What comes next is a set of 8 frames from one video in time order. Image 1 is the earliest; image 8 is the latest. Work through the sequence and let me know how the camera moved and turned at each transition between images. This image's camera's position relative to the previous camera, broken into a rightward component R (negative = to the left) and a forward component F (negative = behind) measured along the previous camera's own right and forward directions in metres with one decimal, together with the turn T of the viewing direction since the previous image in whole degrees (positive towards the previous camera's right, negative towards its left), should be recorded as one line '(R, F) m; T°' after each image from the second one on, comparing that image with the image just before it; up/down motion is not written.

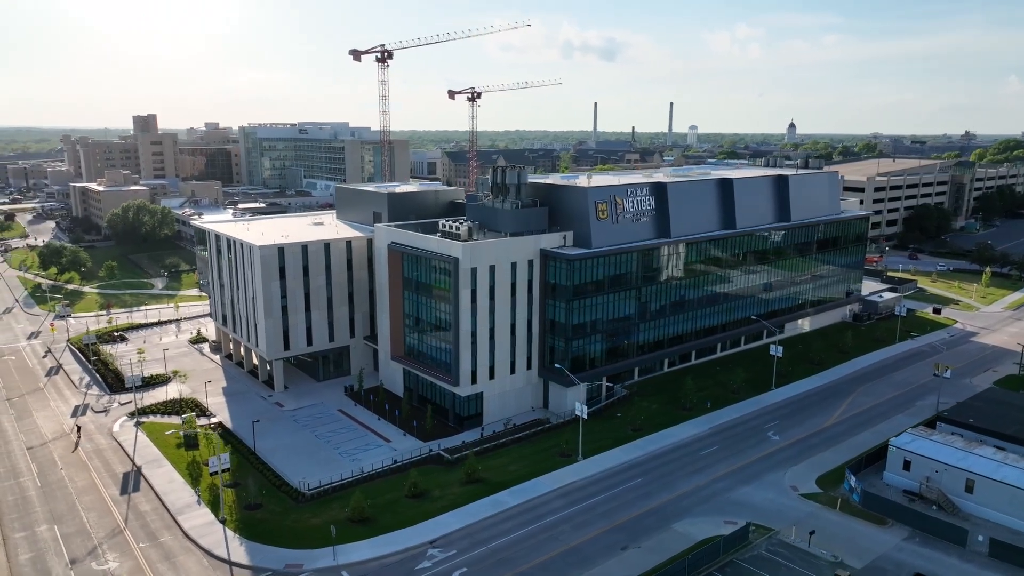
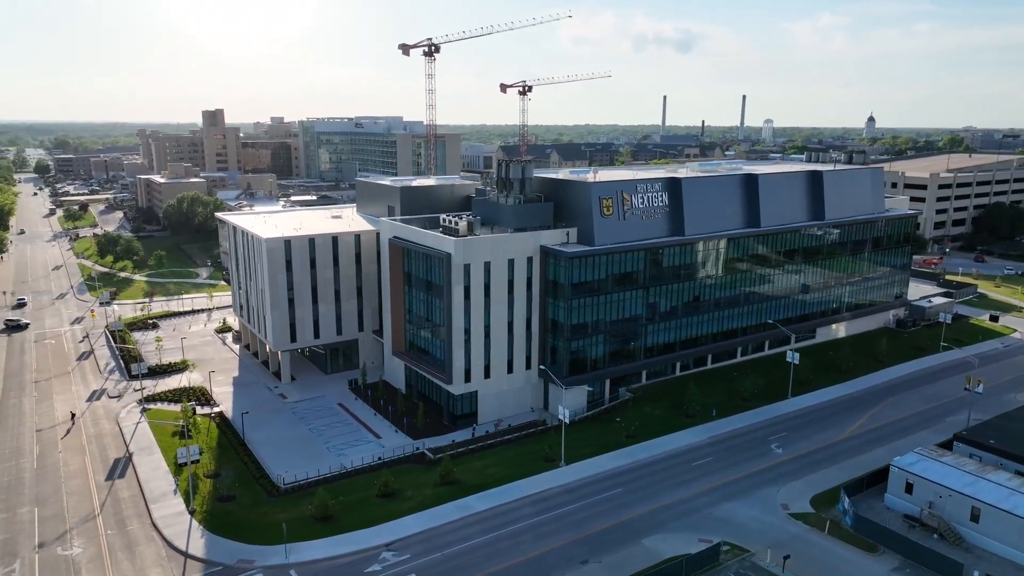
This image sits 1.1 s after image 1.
(+5.8, +1.8) m; -5°
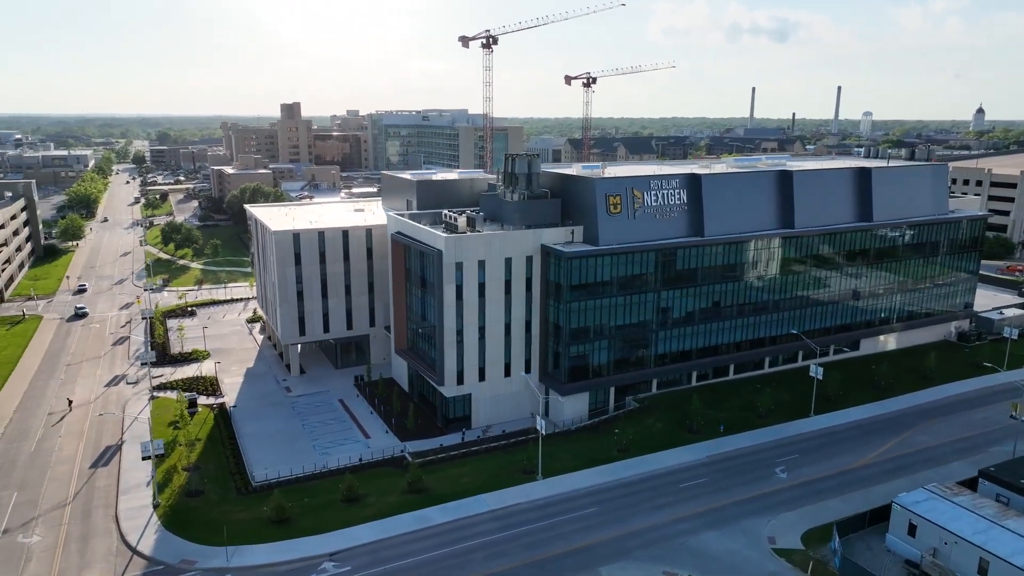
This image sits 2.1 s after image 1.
(+6.6, +2.9) m; -7°
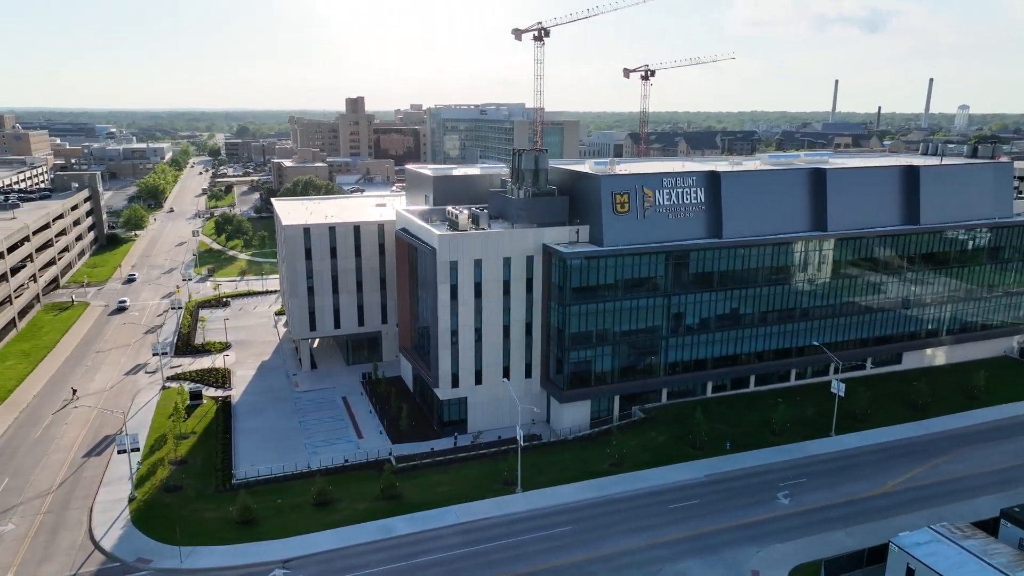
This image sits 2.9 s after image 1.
(+5.4, +2.5) m; -6°
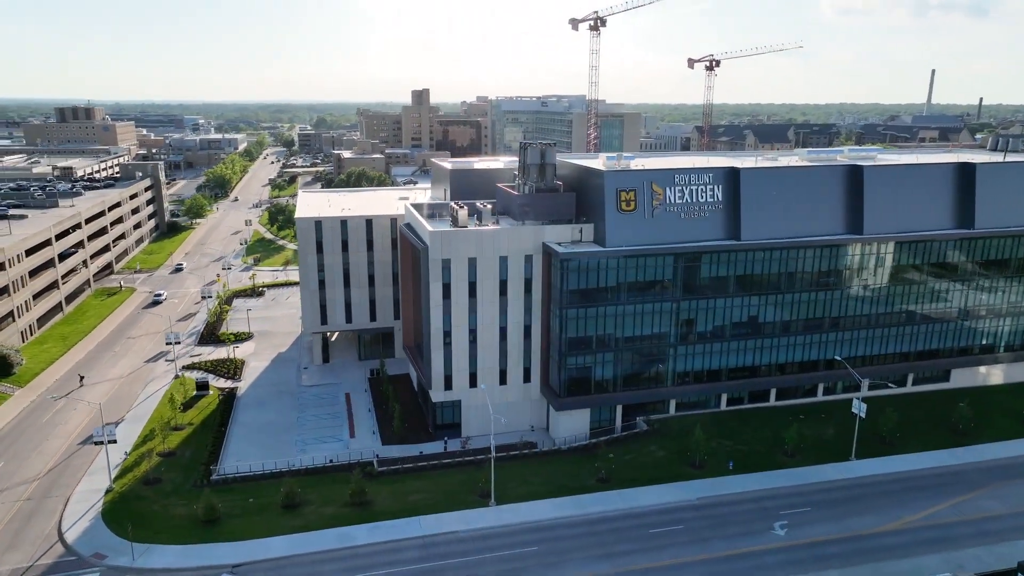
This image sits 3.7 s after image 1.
(+5.5, +2.7) m; -6°
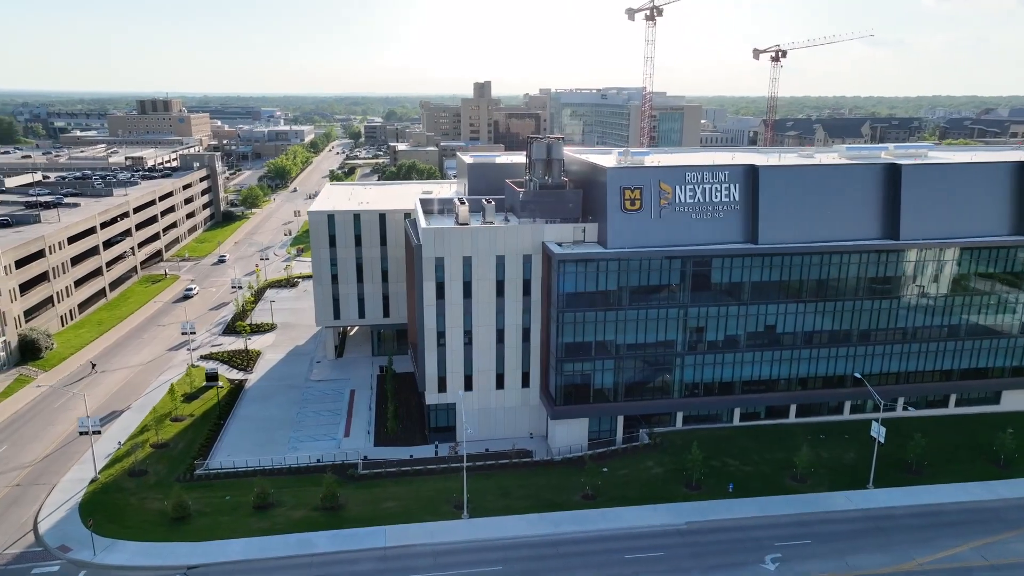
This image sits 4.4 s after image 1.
(+5.0, +2.5) m; -6°
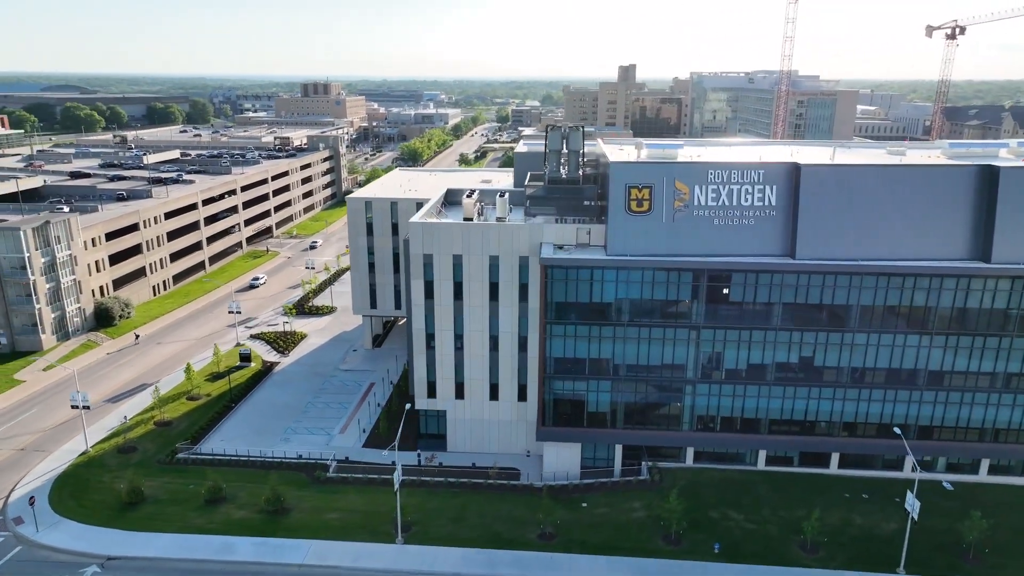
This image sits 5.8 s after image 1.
(+10.1, +5.6) m; -12°
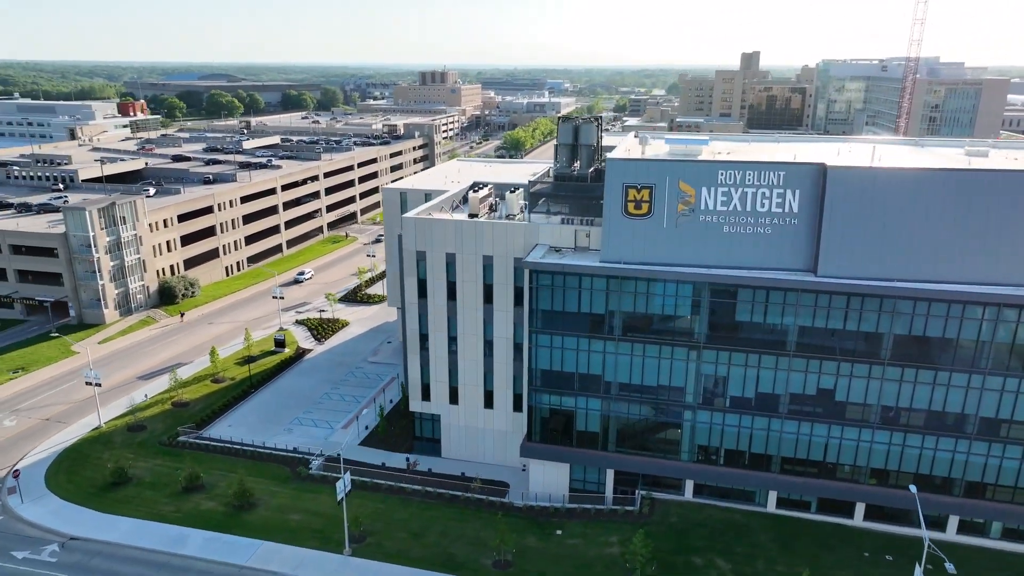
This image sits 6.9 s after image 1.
(+7.4, +3.6) m; -10°
